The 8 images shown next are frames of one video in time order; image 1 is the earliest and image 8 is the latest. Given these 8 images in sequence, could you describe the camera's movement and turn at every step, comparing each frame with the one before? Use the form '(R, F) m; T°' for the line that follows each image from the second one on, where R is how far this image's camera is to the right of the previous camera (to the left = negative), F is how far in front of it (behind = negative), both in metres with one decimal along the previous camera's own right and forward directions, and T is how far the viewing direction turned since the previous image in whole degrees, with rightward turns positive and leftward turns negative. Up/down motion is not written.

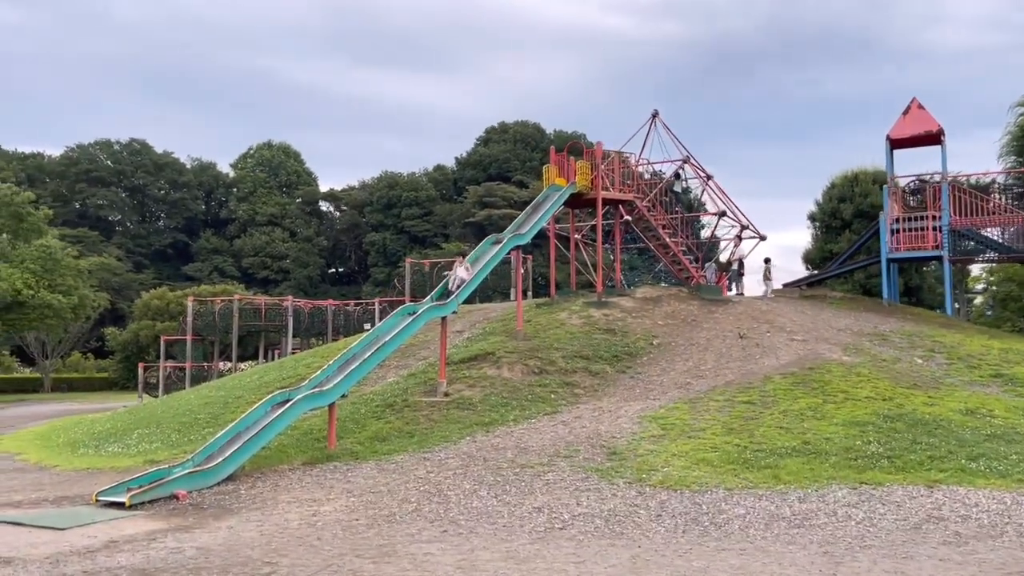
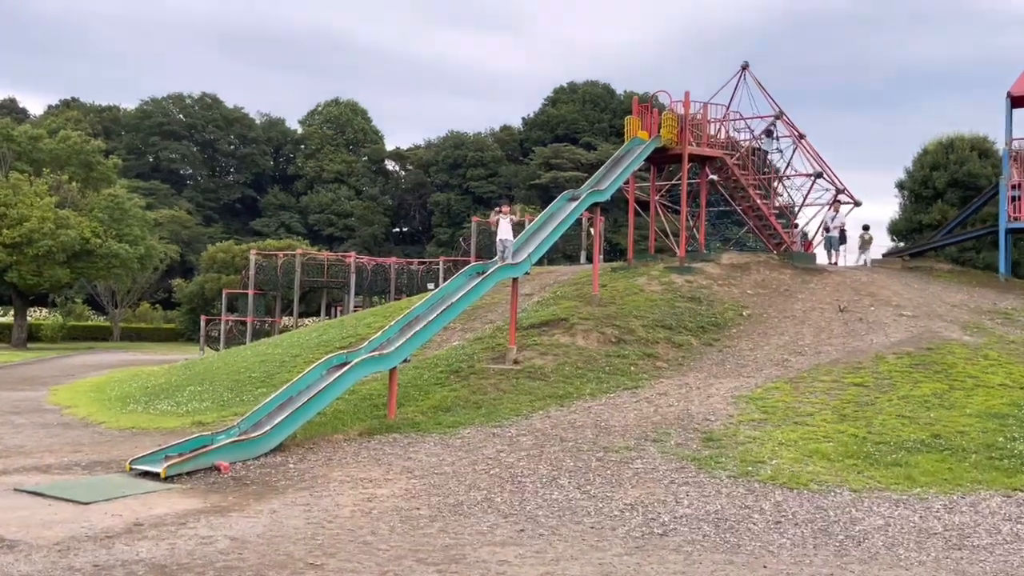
(-0.3, +1.4) m; -4°
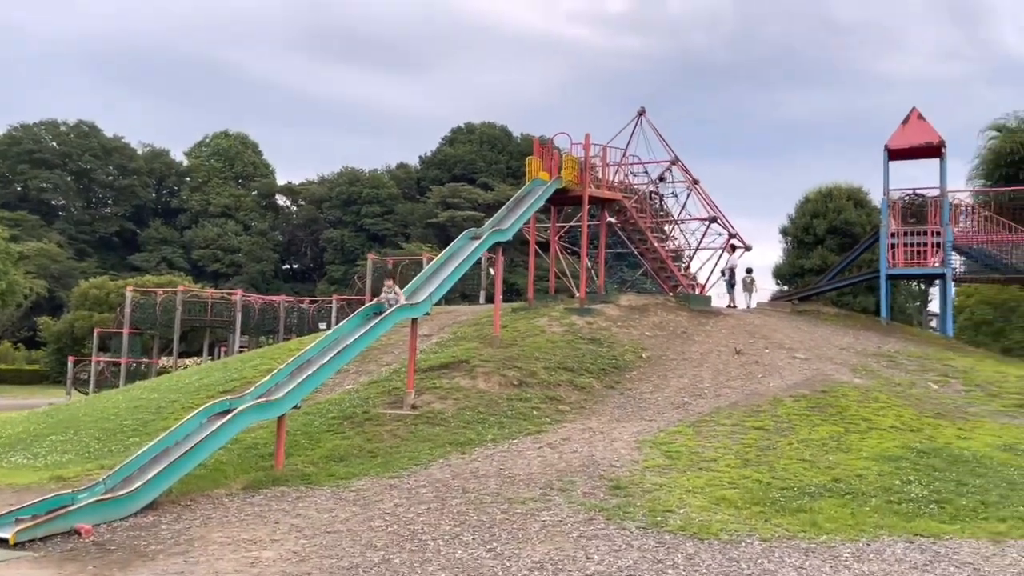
(-0.1, +0.5) m; +7°
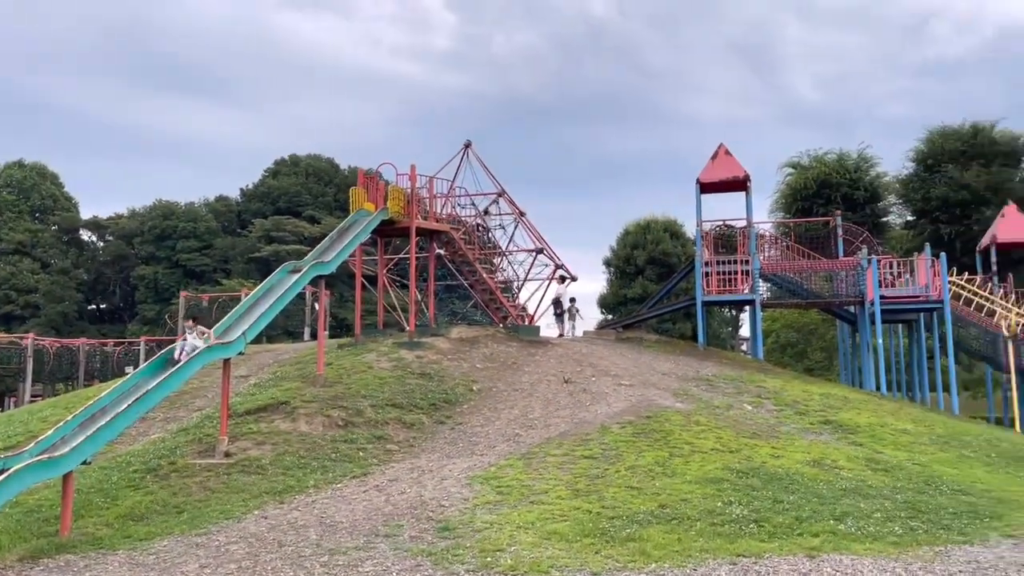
(+0.1, +0.4) m; +11°
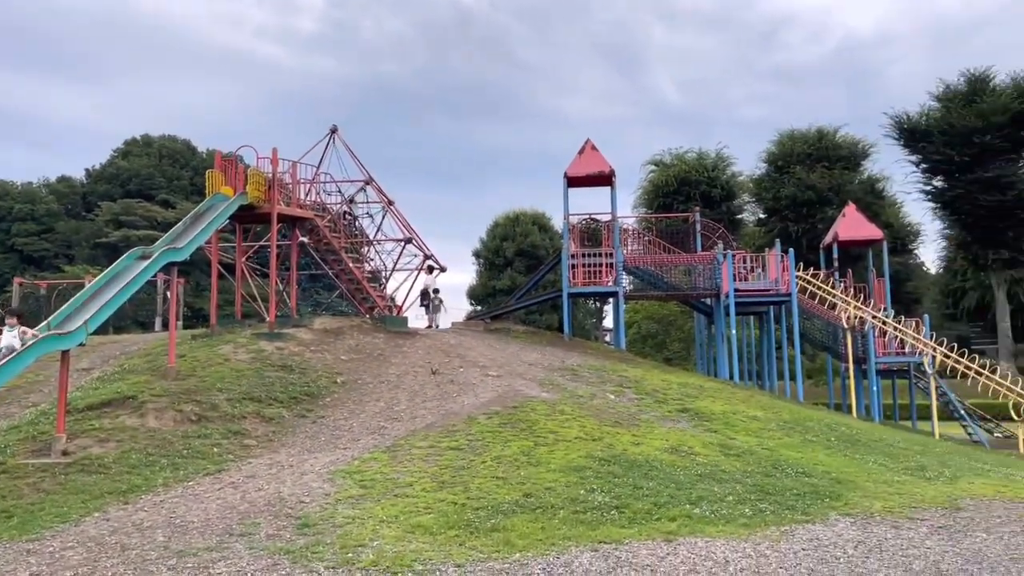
(0.0, +0.1) m; +9°
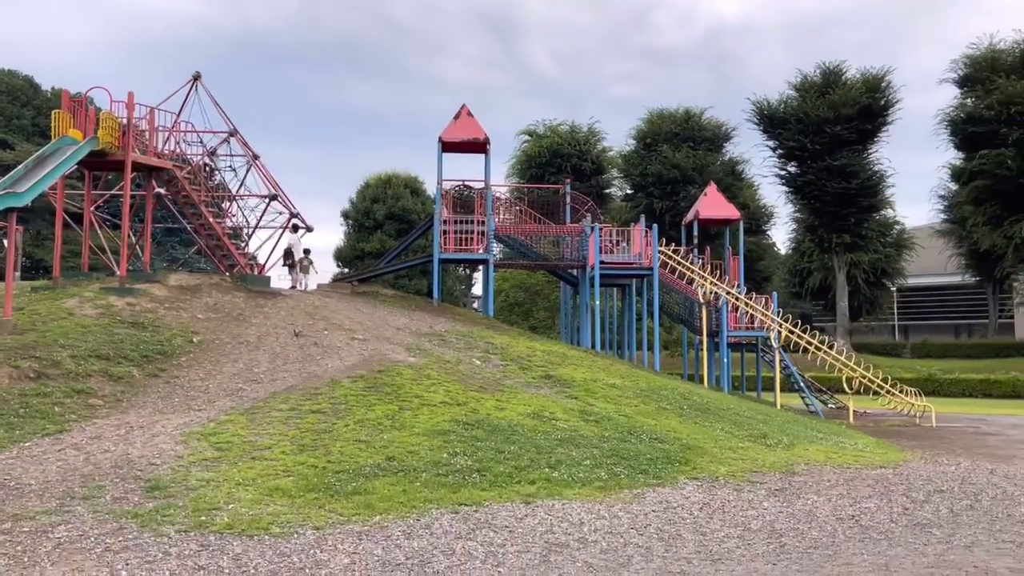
(0.0, 0.0) m; +9°
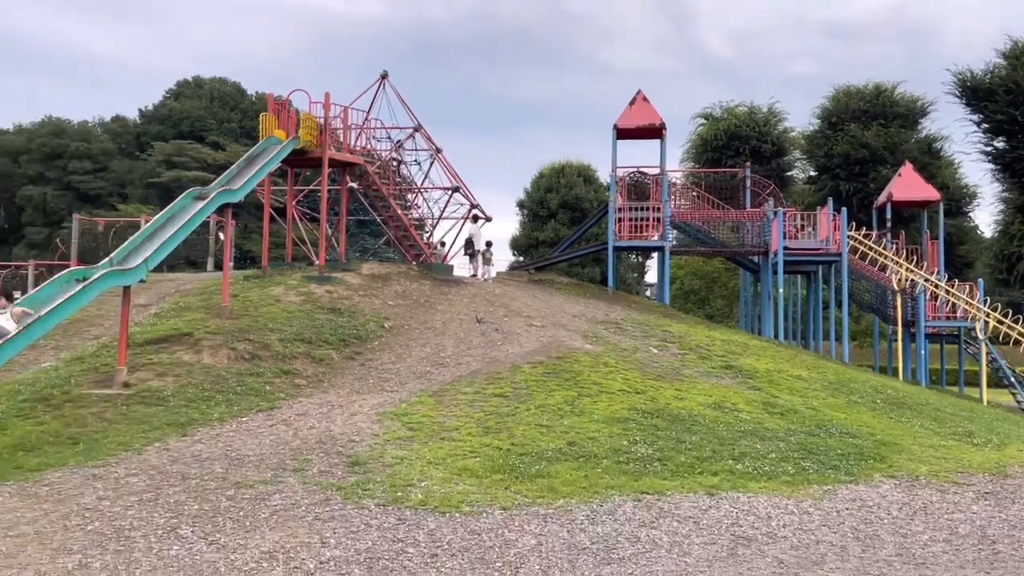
(-0.1, -0.1) m; -12°
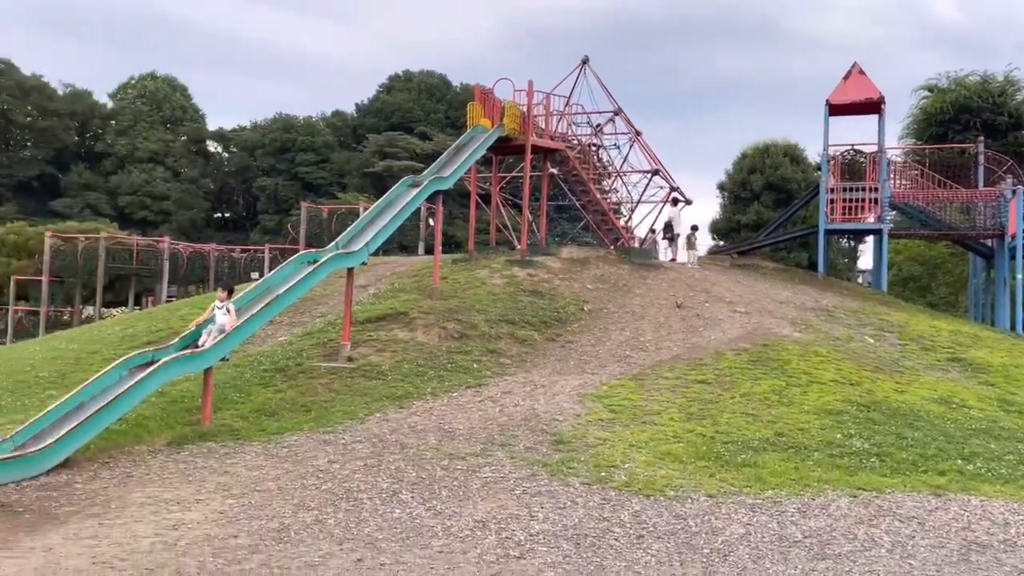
(-0.1, -0.1) m; -13°
